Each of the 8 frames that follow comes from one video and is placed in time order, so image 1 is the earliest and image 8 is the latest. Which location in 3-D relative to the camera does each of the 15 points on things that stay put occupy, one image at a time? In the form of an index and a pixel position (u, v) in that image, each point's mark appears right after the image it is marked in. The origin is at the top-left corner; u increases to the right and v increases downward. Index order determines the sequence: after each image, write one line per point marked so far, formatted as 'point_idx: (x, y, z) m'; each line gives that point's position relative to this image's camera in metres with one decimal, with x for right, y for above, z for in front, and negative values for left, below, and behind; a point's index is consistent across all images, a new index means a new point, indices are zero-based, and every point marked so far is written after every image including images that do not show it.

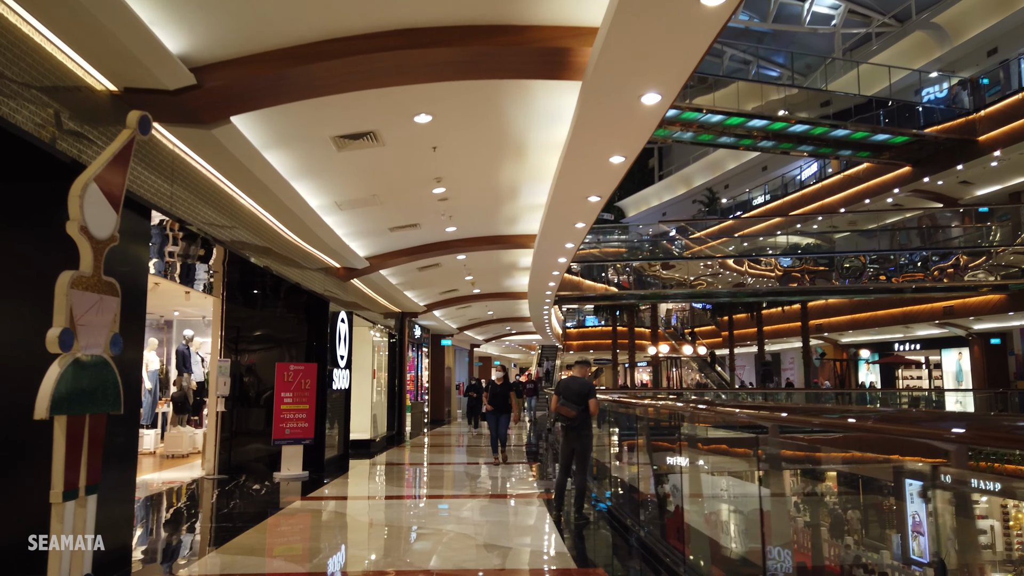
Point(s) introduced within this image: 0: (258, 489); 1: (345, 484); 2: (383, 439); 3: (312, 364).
0: (-2.9, -2.3, +7.7) m
1: (-2.0, -2.4, +8.1) m
2: (-2.6, -3.1, +13.7) m
3: (-2.5, -1.0, +8.6) m
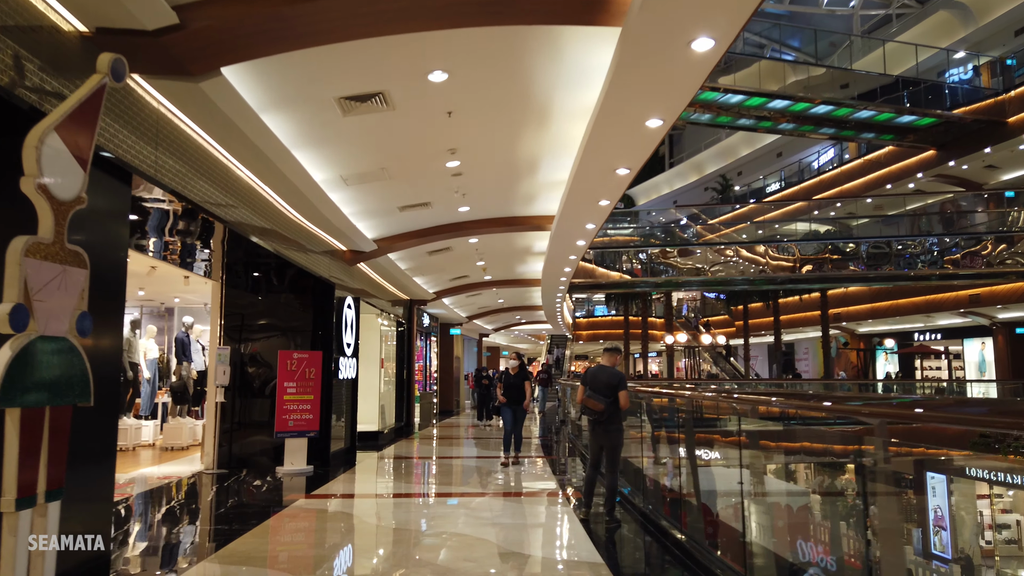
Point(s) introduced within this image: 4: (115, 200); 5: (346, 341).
0: (-2.7, -2.1, +7.2) m
1: (-1.8, -2.2, +7.6) m
2: (-2.4, -2.8, +13.2) m
3: (-2.3, -0.8, +8.1) m
4: (-2.4, +0.5, +4.0) m
5: (-2.4, -0.8, +9.6) m
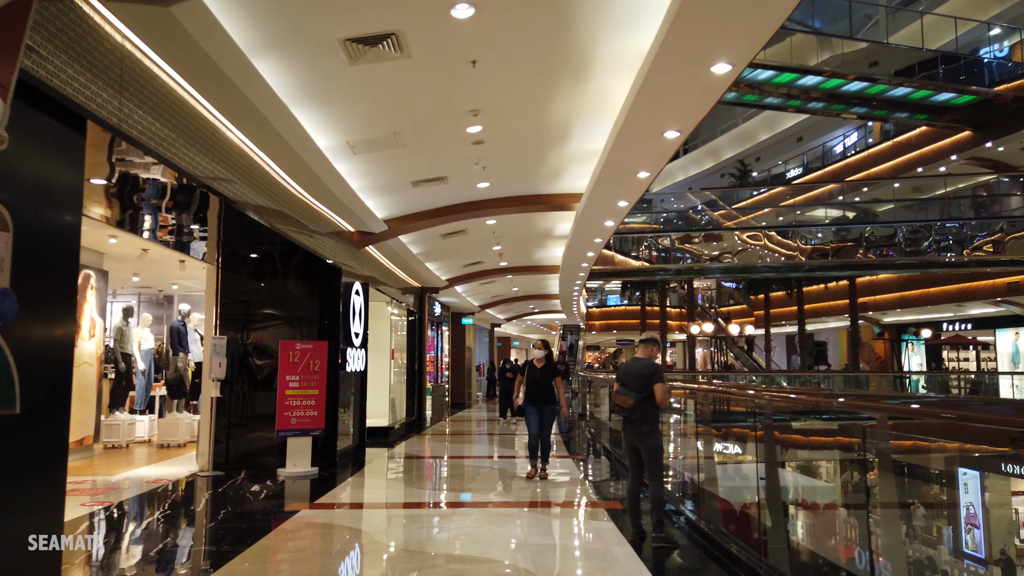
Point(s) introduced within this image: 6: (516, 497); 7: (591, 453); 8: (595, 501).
0: (-2.4, -2.0, +6.5) m
1: (-1.6, -2.0, +6.9) m
2: (-2.0, -2.5, +12.5) m
3: (-2.1, -0.6, +7.4) m
4: (-2.2, +0.6, +3.2) m
5: (-2.1, -0.6, +8.9) m
6: (+0.1, -2.0, +6.5) m
7: (+1.3, -2.7, +11.1) m
8: (+0.7, -2.0, +6.3) m
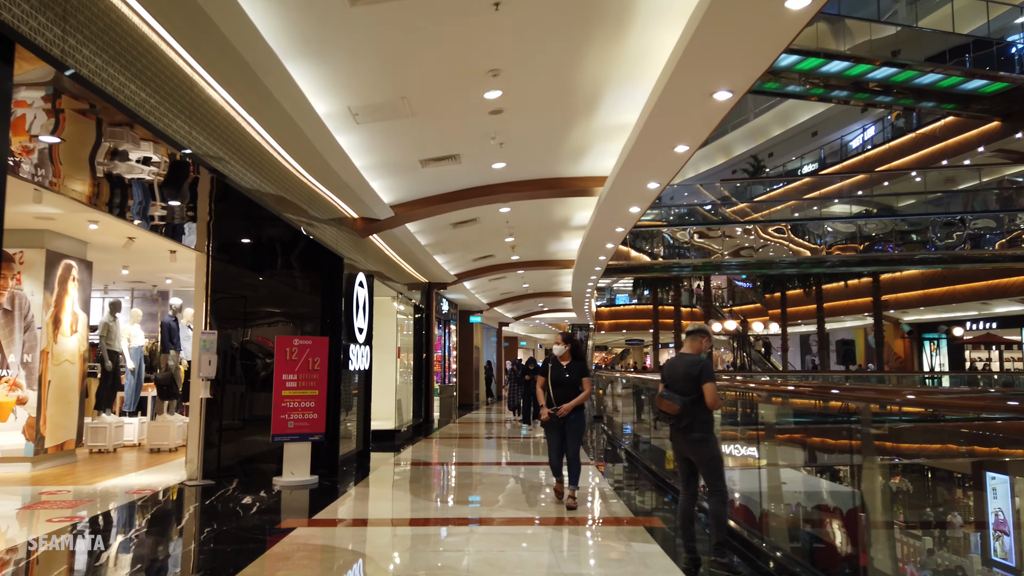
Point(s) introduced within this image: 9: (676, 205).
0: (-2.2, -1.9, +5.9) m
1: (-1.4, -1.9, +6.2) m
2: (-1.8, -2.5, +11.8) m
3: (-1.9, -0.5, +6.7) m
4: (-2.0, +0.7, +2.6) m
5: (-1.9, -0.5, +8.2) m
6: (+0.2, -1.9, +5.8) m
7: (+1.5, -2.6, +10.4) m
8: (+0.9, -1.9, +5.6) m
9: (+4.5, +2.3, +18.3) m
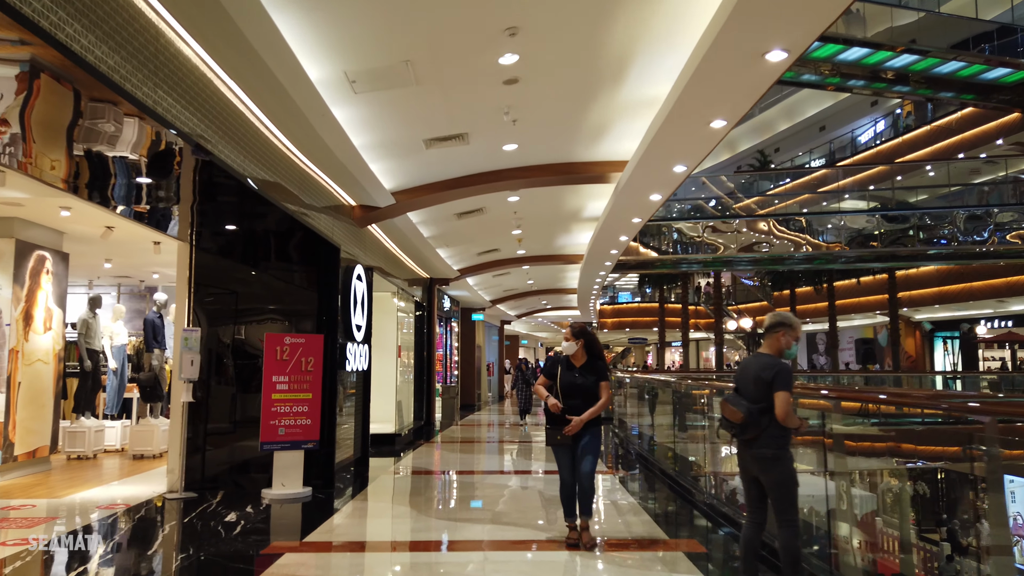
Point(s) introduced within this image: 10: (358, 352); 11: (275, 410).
0: (-2.1, -1.8, +5.3) m
1: (-1.3, -1.9, +5.6) m
2: (-1.7, -2.4, +11.2) m
3: (-1.8, -0.5, +6.1) m
4: (-1.9, +0.8, +2.0) m
5: (-1.8, -0.4, +7.6) m
6: (+0.4, -1.9, +5.2) m
7: (+1.6, -2.6, +9.8) m
8: (+1.0, -1.9, +5.1) m
9: (+4.6, +2.4, +17.7) m
10: (-1.8, -0.8, +7.9) m
11: (-2.1, -1.1, +5.9) m
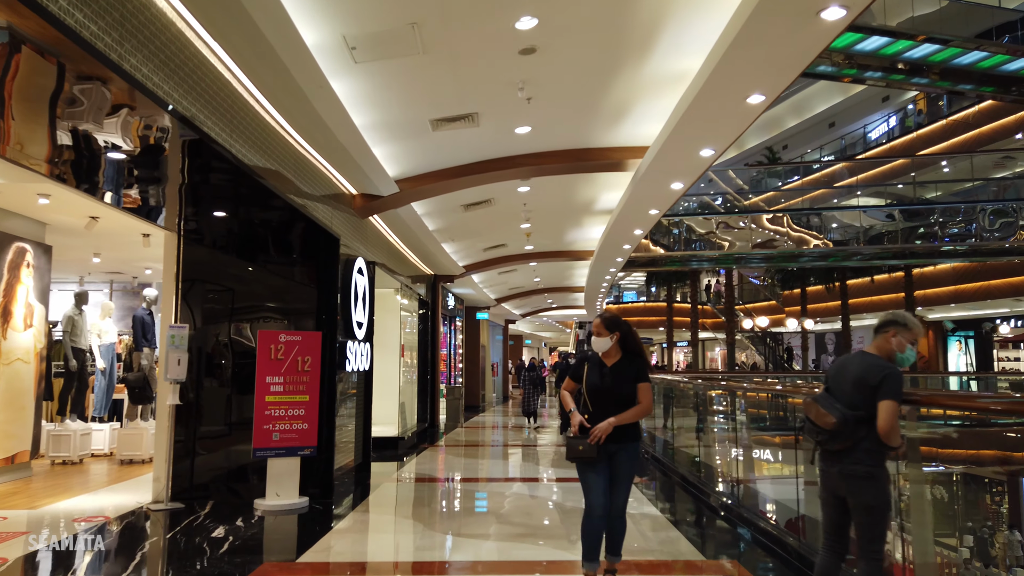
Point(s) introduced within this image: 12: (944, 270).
0: (-2.0, -1.7, +4.8) m
1: (-1.1, -1.8, +5.1) m
2: (-1.6, -2.3, +10.8) m
3: (-1.7, -0.4, +5.6) m
4: (-1.8, +0.8, +1.5) m
5: (-1.7, -0.3, +7.2) m
6: (+0.5, -1.8, +4.8) m
7: (+1.8, -2.5, +9.4) m
8: (+1.1, -1.8, +4.6) m
9: (+4.8, +2.4, +17.2) m
10: (-1.7, -0.7, +7.4) m
11: (-2.0, -1.0, +5.4) m
12: (+12.6, +0.5, +19.6) m
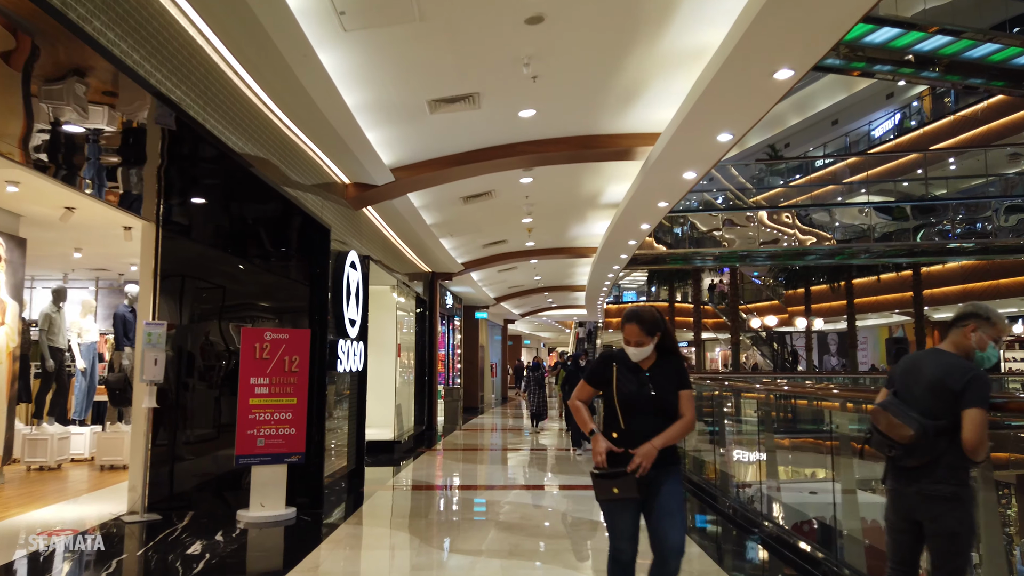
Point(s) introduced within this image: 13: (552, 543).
0: (-2.0, -1.7, +4.4) m
1: (-1.1, -1.8, +4.8) m
2: (-1.6, -2.3, +10.4) m
3: (-1.6, -0.4, +5.3) m
4: (-1.7, +0.9, +1.1) m
5: (-1.7, -0.3, +6.8) m
6: (+0.5, -1.8, +4.4) m
7: (+1.8, -2.5, +9.0) m
8: (+1.2, -1.8, +4.2) m
9: (+4.8, +2.4, +16.9) m
10: (-1.7, -0.7, +7.0) m
11: (-1.9, -1.0, +5.0) m
12: (+12.6, +0.5, +19.3) m
13: (+0.3, -1.8, +4.9) m
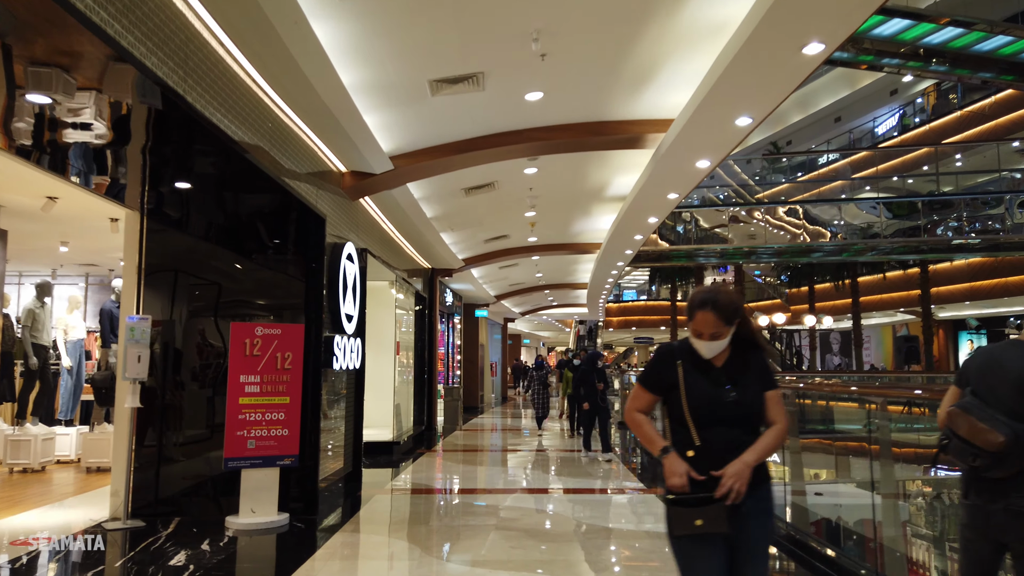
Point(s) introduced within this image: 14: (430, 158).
0: (-1.9, -1.6, +4.1) m
1: (-1.1, -1.7, +4.5) m
2: (-1.5, -2.2, +10.1) m
3: (-1.6, -0.3, +5.0) m
4: (-1.7, +0.9, +0.8) m
5: (-1.6, -0.2, +6.5) m
6: (+0.5, -1.7, +4.1) m
7: (+1.8, -2.4, +8.7) m
8: (+1.2, -1.7, +3.9) m
9: (+4.8, +2.5, +16.6) m
10: (-1.6, -0.6, +6.7) m
11: (-1.9, -0.9, +4.7) m
12: (+12.6, +0.6, +19.0) m
13: (+0.4, -1.8, +4.6) m
14: (-0.7, +1.1, +6.0) m
